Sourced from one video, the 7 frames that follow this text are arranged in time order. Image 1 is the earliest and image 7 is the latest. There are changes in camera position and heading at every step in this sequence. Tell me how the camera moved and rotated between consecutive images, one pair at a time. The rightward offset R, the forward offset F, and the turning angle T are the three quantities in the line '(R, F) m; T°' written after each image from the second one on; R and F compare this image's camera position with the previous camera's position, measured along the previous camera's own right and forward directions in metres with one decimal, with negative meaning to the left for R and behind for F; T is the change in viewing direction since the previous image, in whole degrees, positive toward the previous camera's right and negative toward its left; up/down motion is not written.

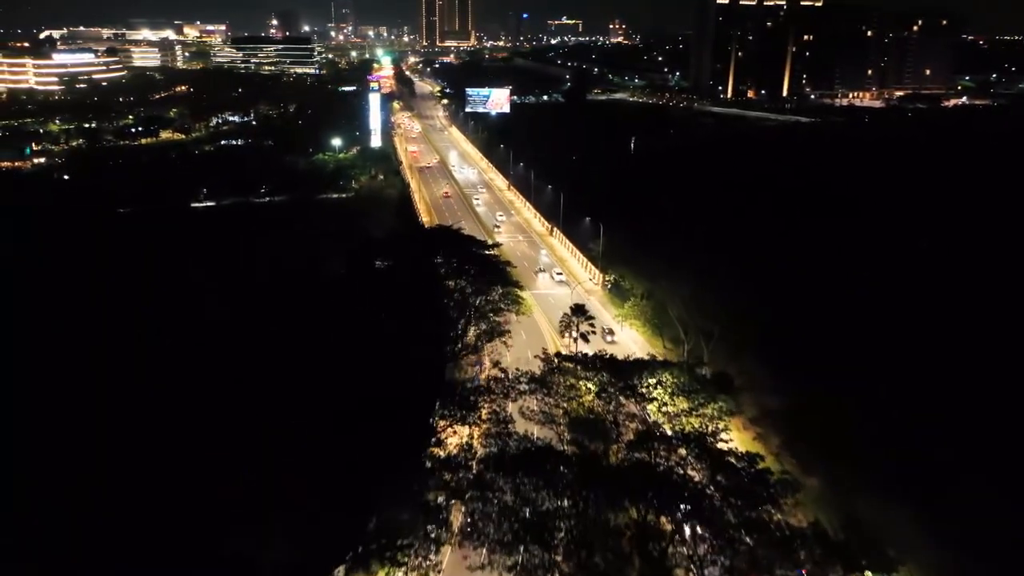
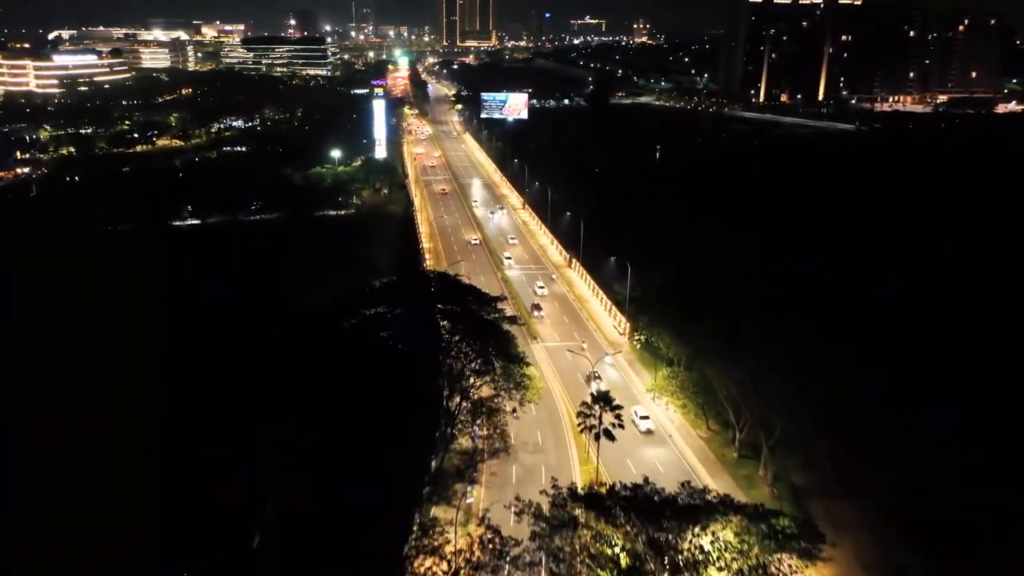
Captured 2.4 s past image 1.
(+0.3, +4.5) m; -2°
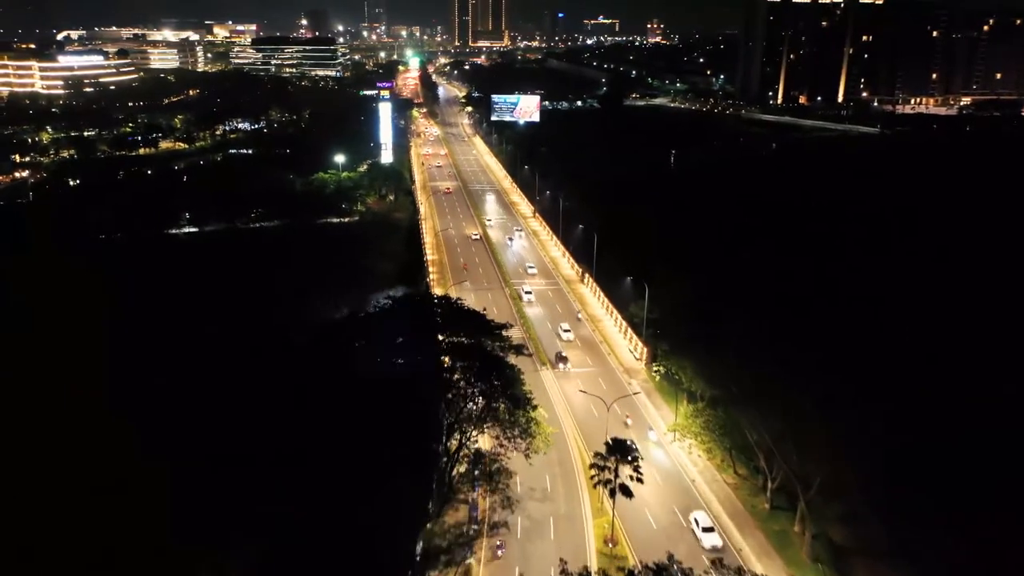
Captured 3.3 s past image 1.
(+0.1, +1.8) m; -1°
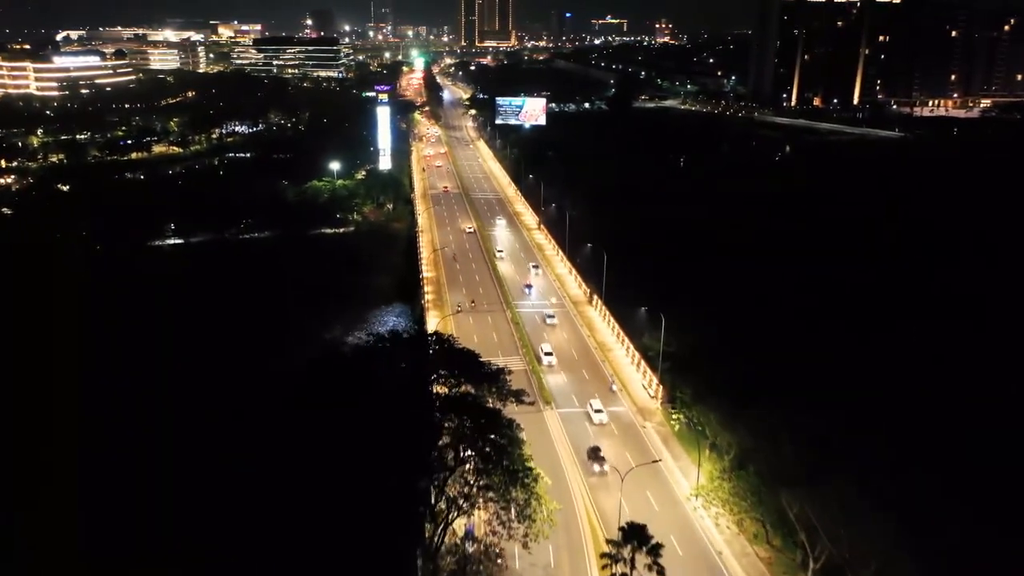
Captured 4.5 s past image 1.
(+0.2, +2.2) m; -1°
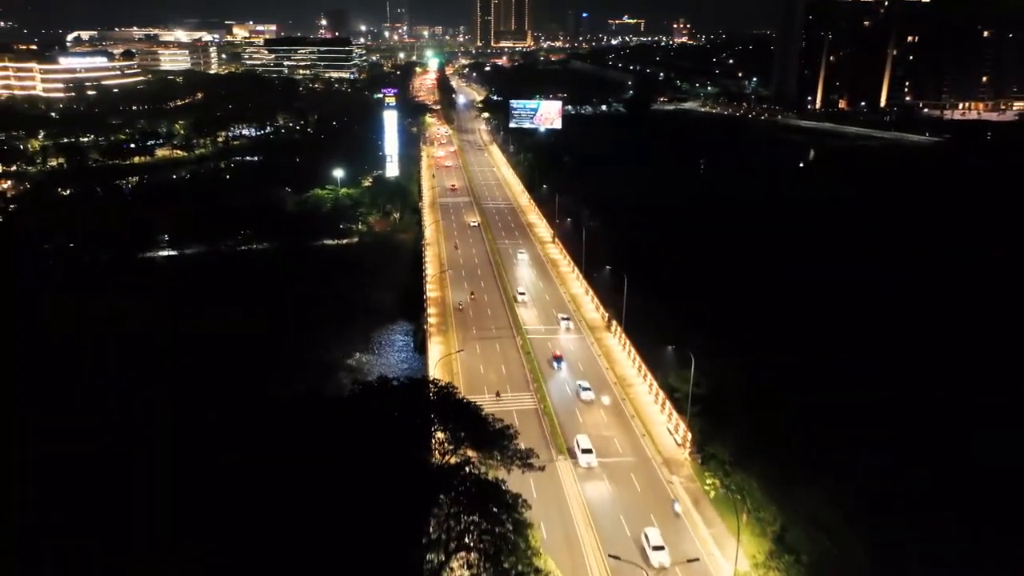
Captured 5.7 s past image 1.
(+0.1, +2.3) m; -1°
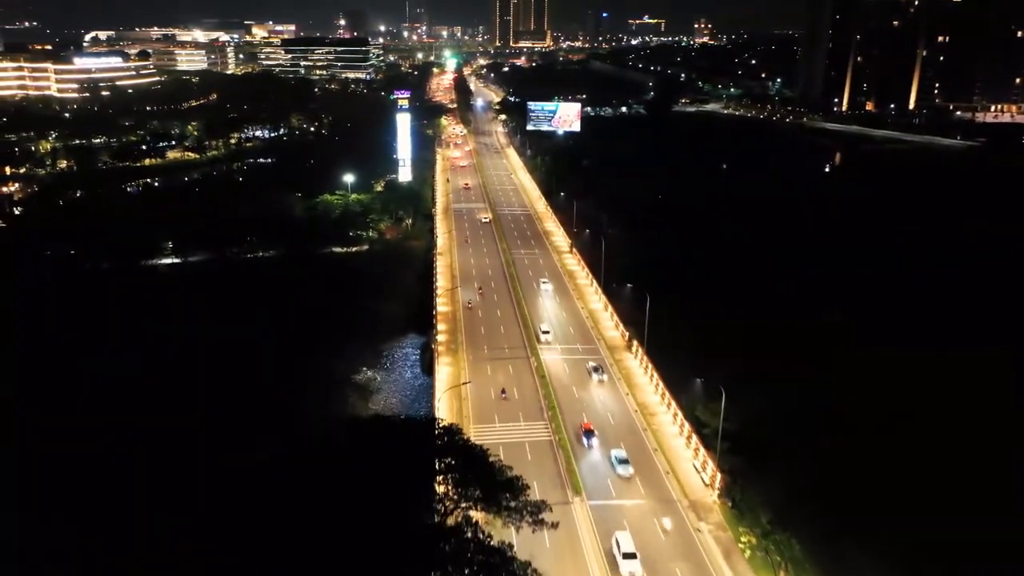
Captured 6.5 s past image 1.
(+0.1, +1.5) m; -1°
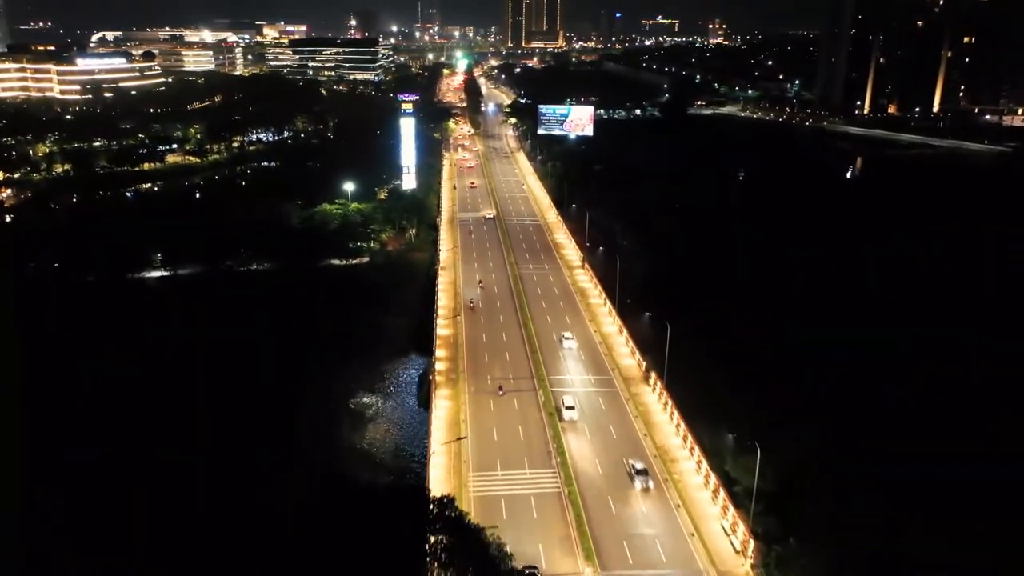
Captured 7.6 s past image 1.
(+0.1, +2.0) m; -1°
